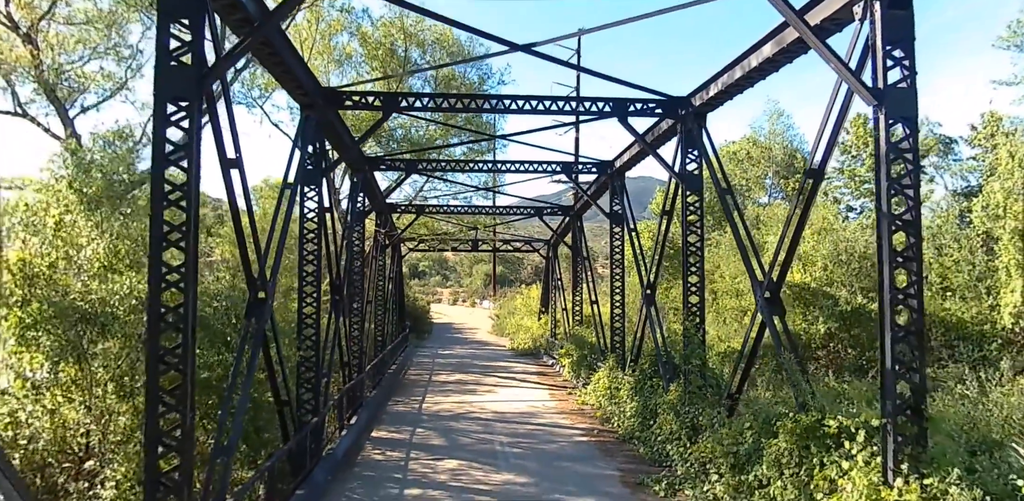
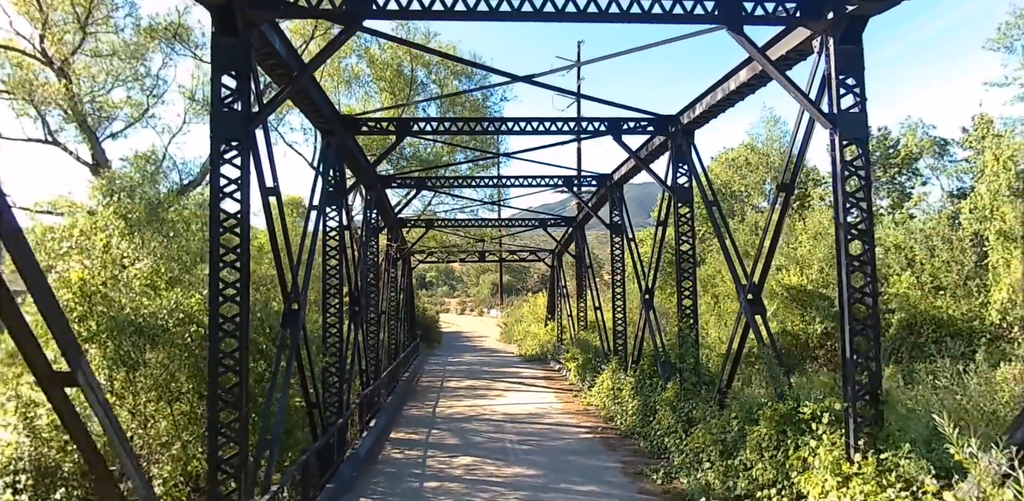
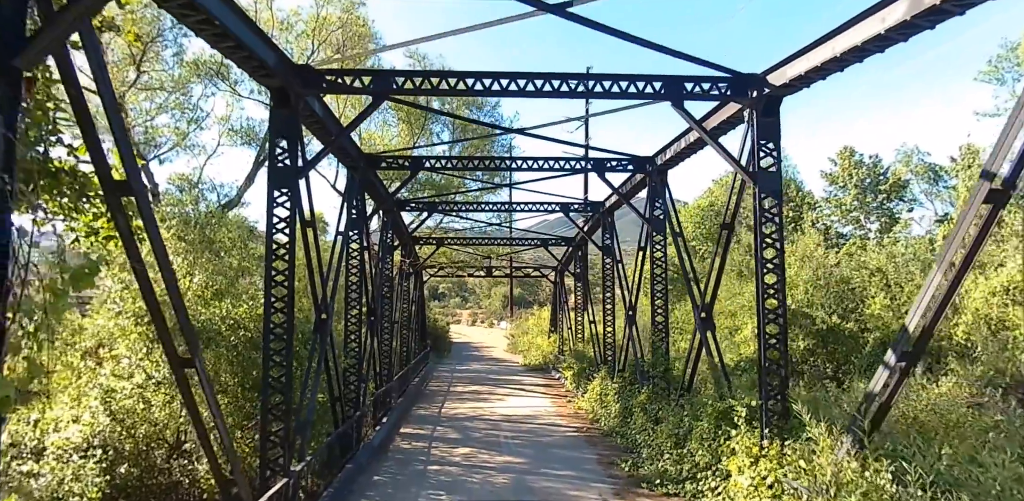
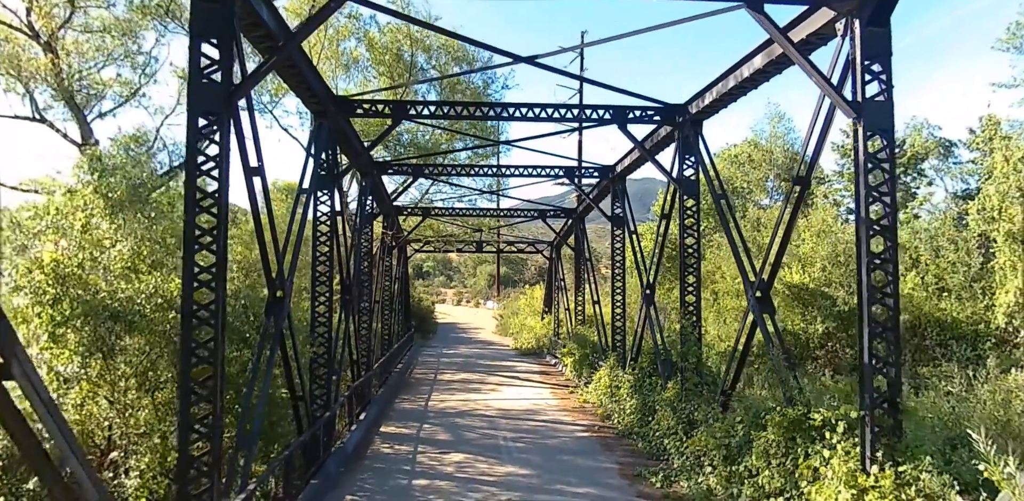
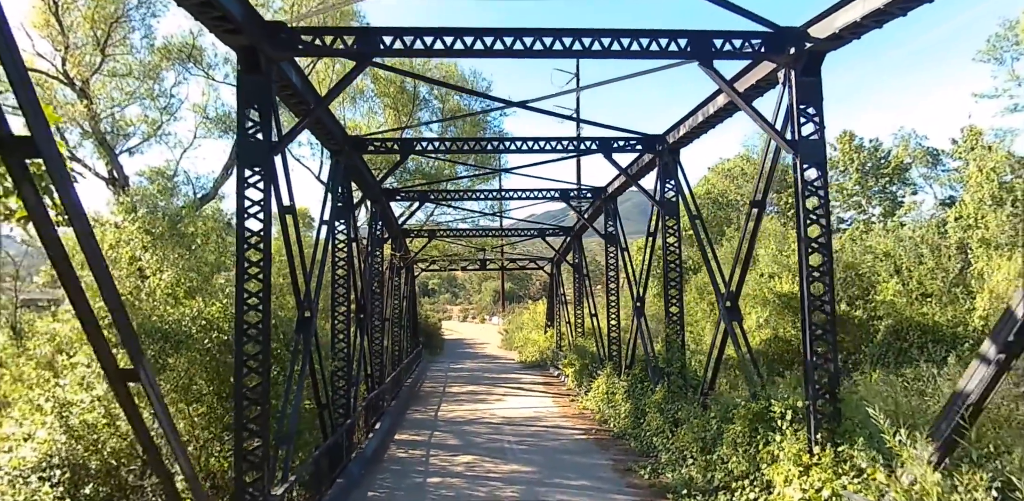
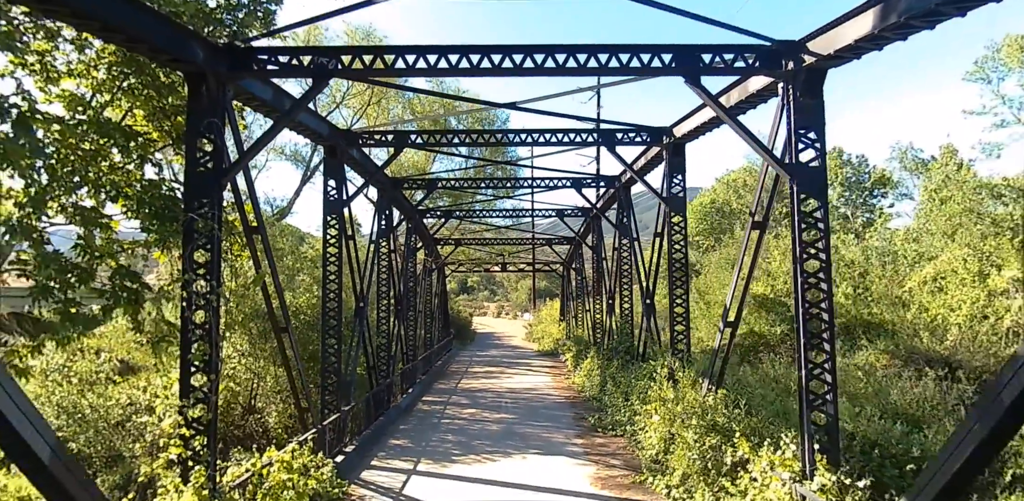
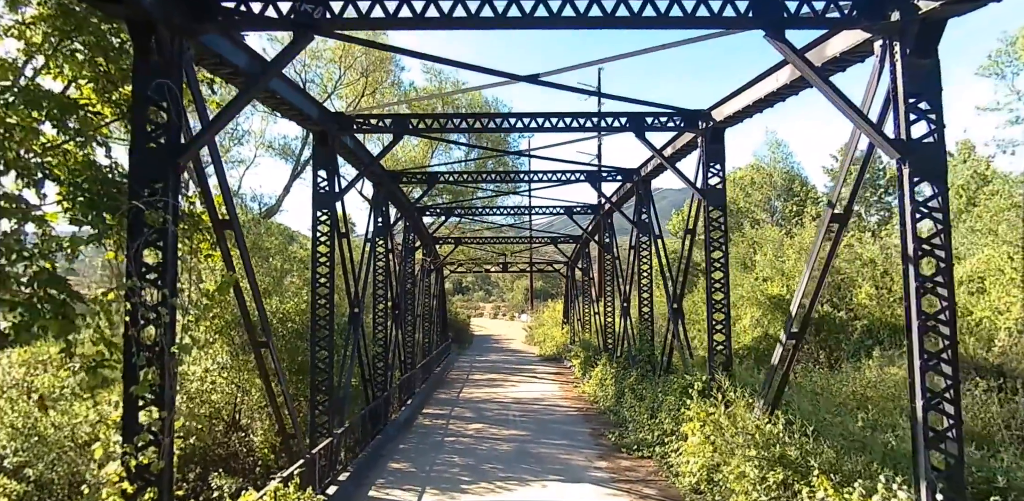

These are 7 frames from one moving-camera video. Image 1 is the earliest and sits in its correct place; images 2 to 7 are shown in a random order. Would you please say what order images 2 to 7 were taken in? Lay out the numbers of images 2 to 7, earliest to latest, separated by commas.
4, 2, 5, 3, 7, 6
